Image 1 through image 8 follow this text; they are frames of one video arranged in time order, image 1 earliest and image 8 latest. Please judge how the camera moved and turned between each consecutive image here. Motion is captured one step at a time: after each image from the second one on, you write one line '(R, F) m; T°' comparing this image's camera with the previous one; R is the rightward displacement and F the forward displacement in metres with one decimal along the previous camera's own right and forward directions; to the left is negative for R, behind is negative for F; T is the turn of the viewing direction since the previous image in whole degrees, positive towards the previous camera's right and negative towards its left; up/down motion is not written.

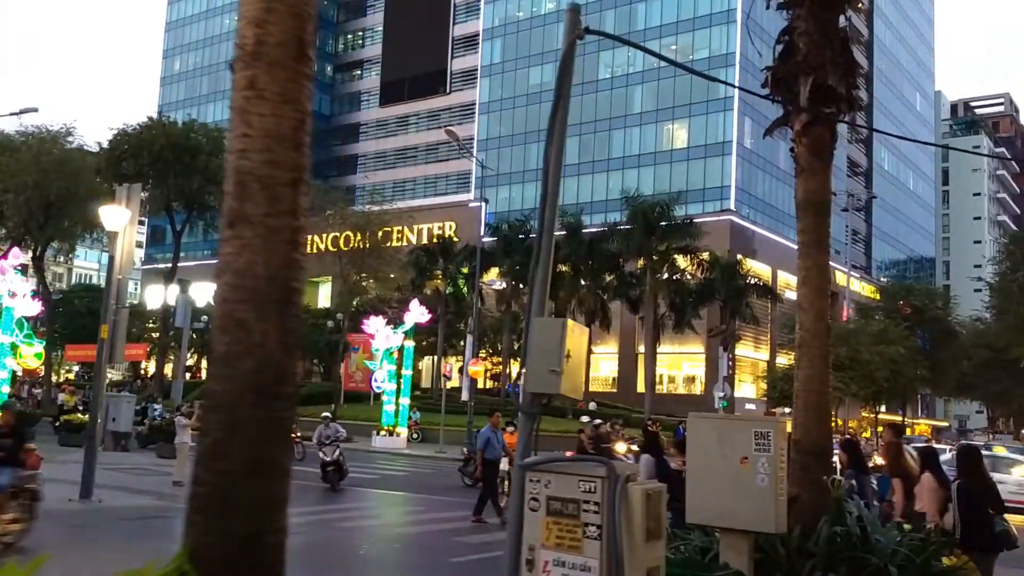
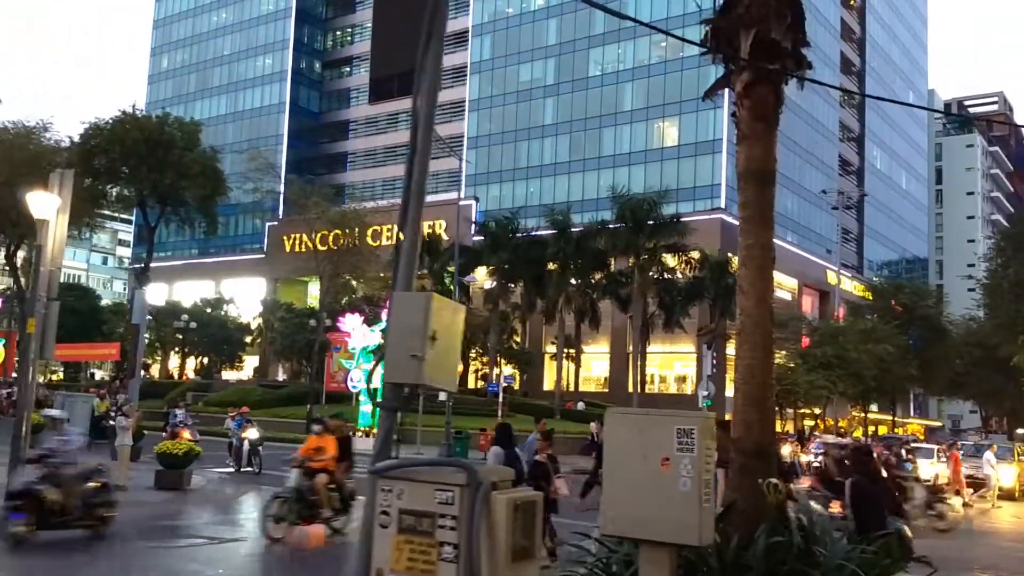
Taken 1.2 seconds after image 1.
(+0.5, +0.7) m; 0°
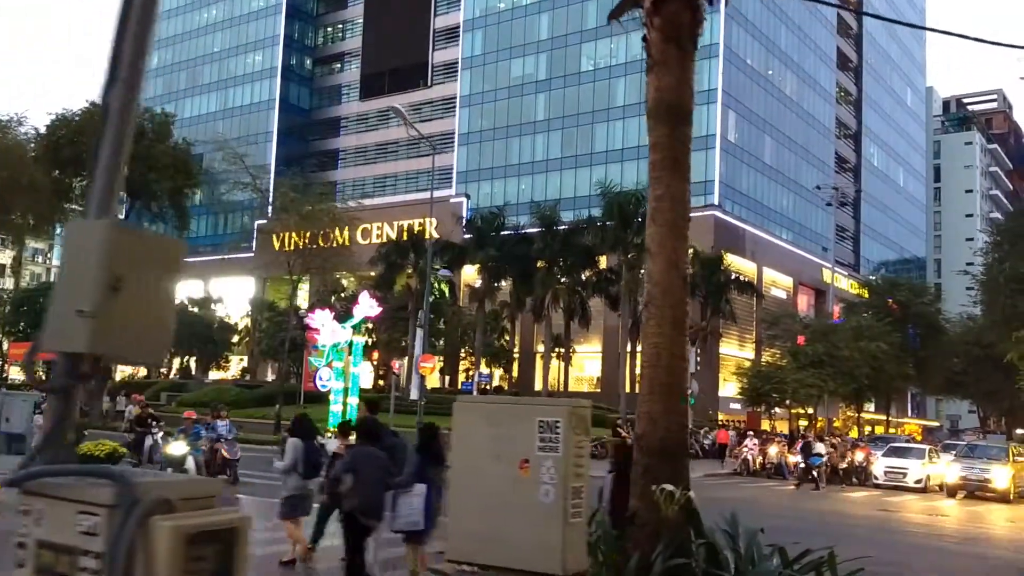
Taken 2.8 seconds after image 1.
(+0.7, +1.1) m; 0°
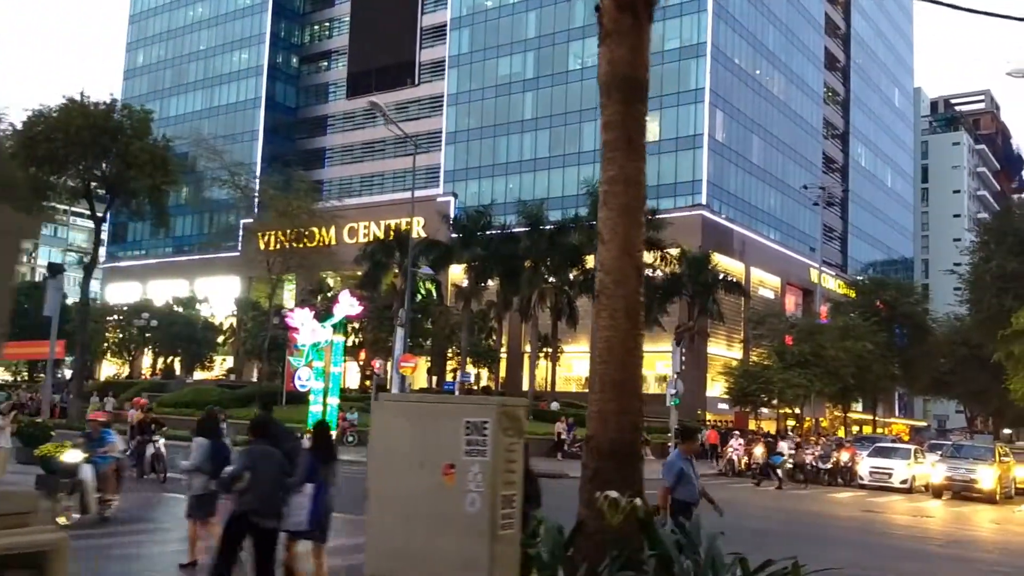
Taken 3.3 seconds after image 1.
(+0.2, +0.4) m; +1°
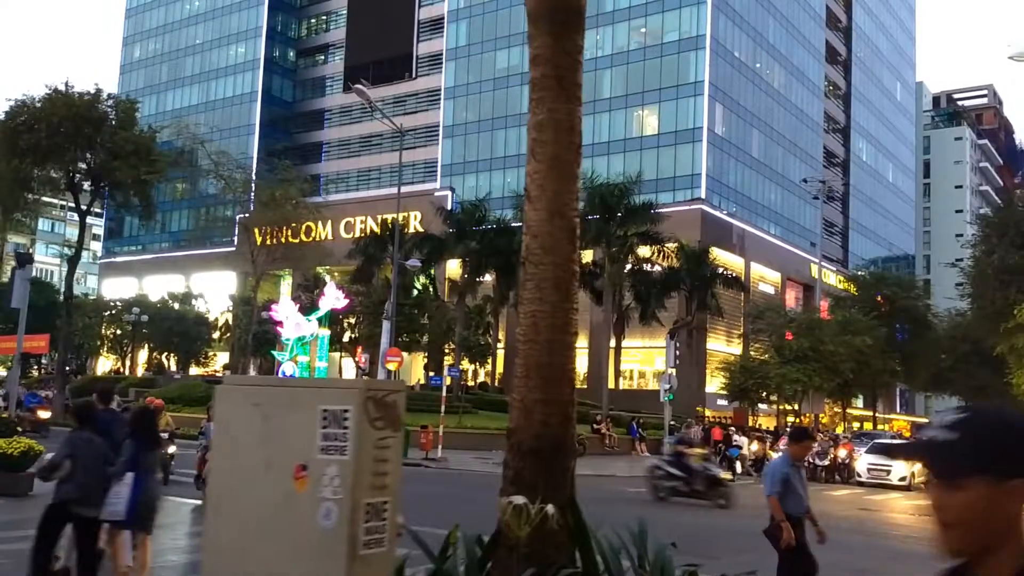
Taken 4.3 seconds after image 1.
(+0.4, +0.7) m; 0°
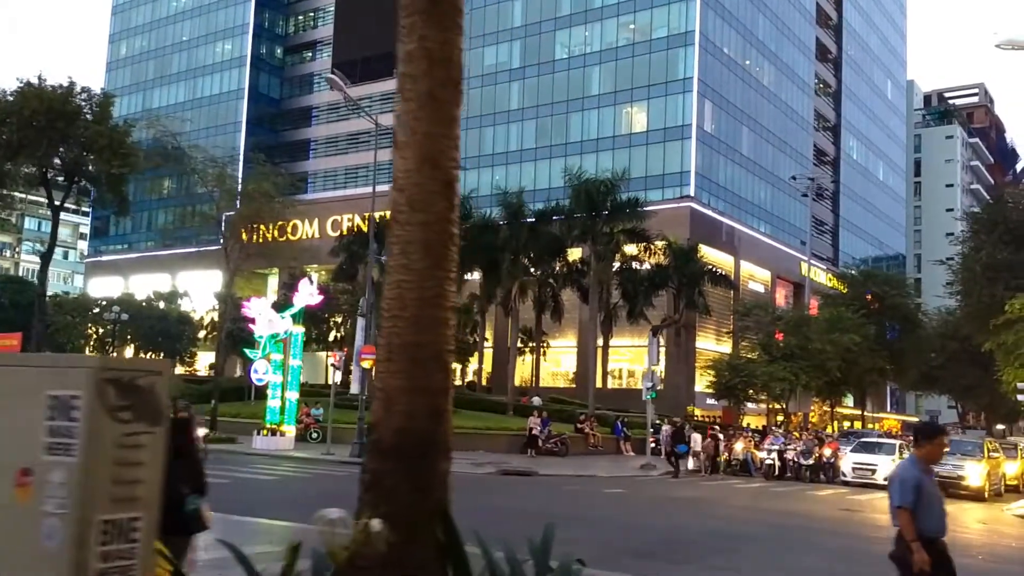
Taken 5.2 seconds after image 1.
(+0.4, +0.6) m; 0°
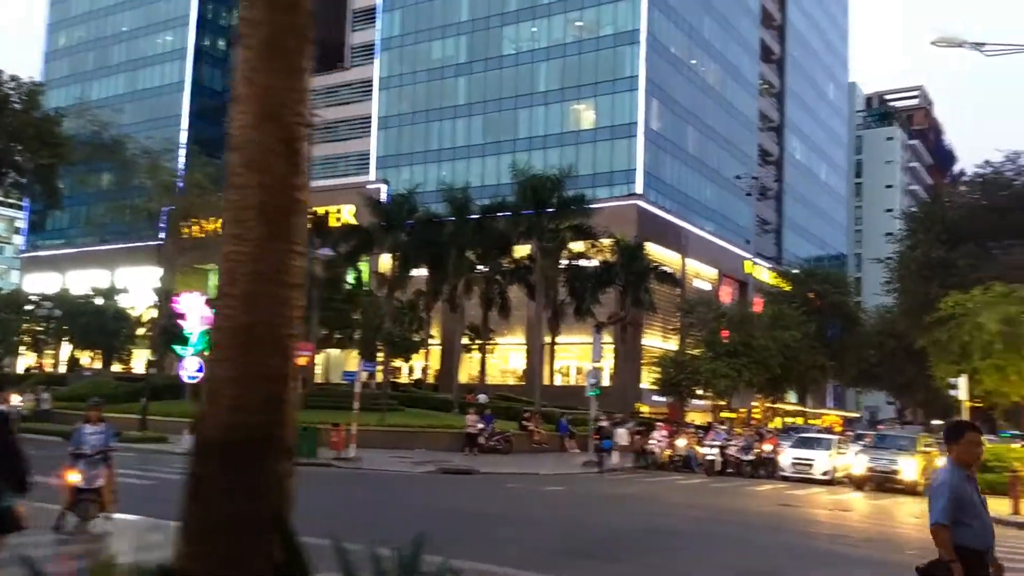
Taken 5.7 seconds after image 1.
(+0.3, +0.4) m; +3°
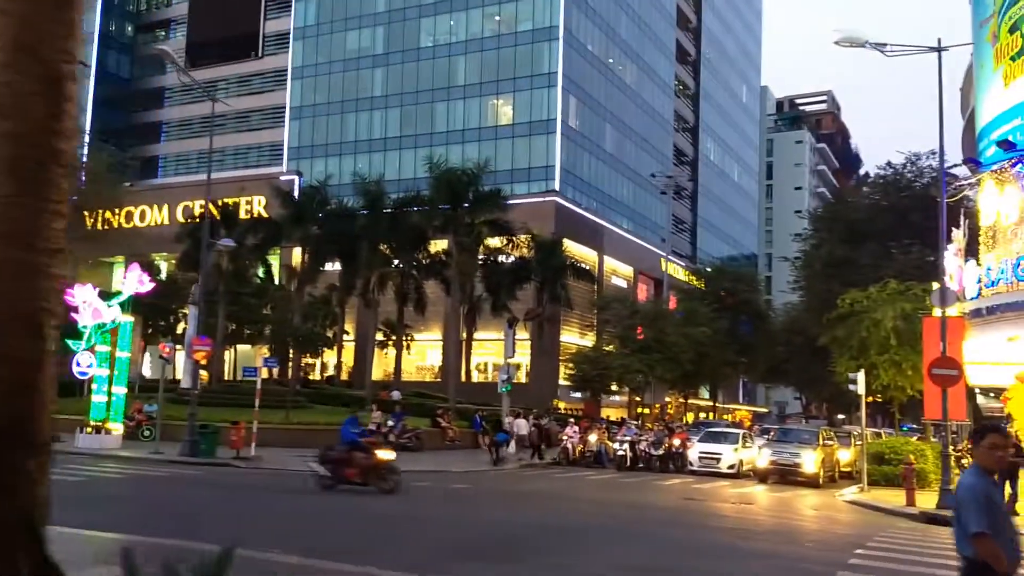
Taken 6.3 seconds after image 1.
(+0.3, +0.3) m; +5°
